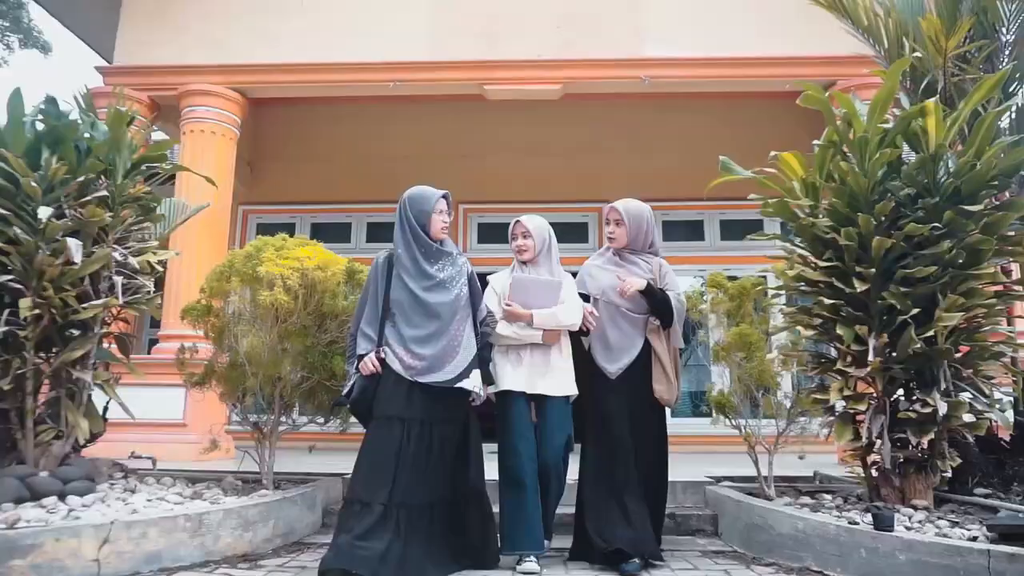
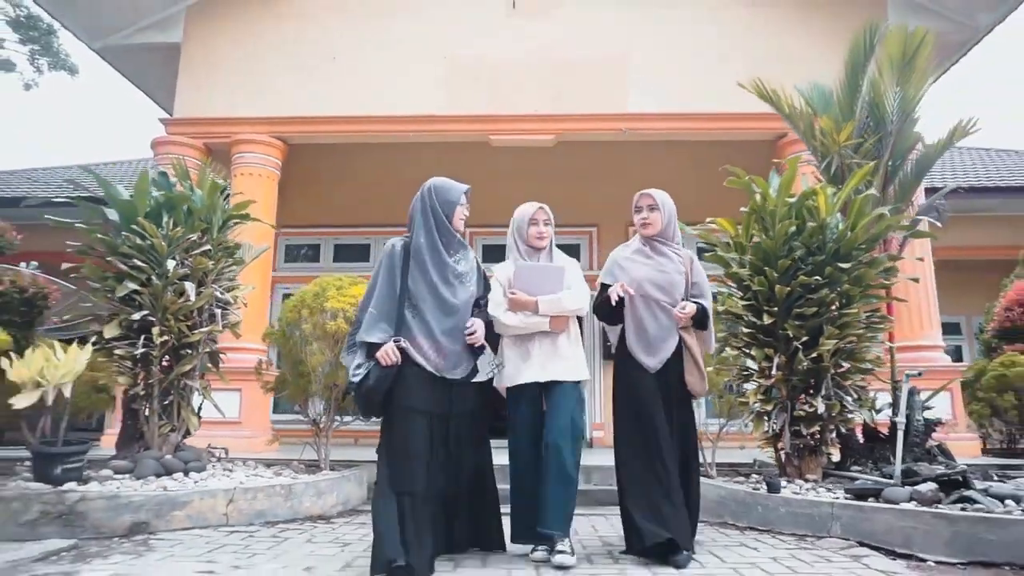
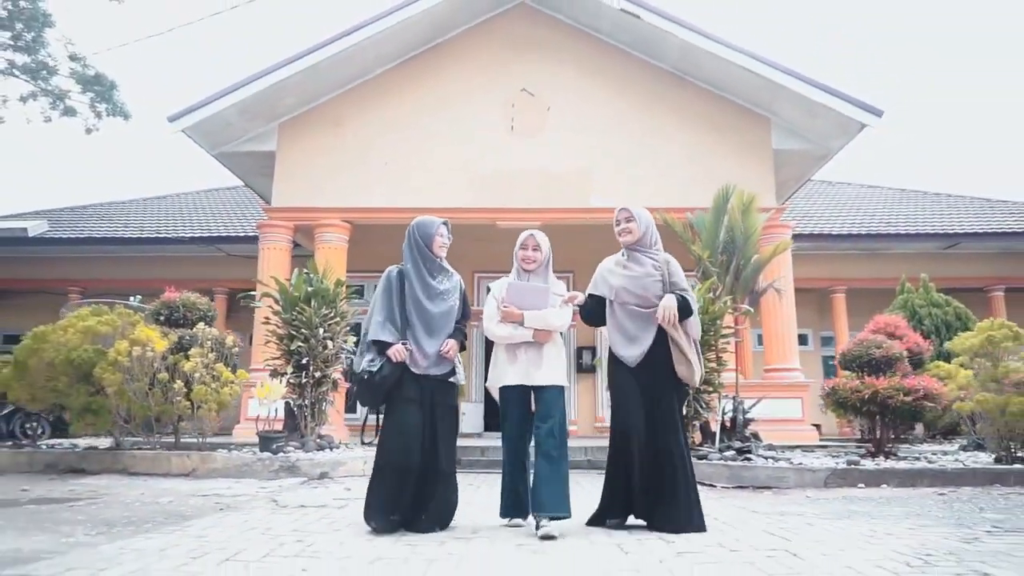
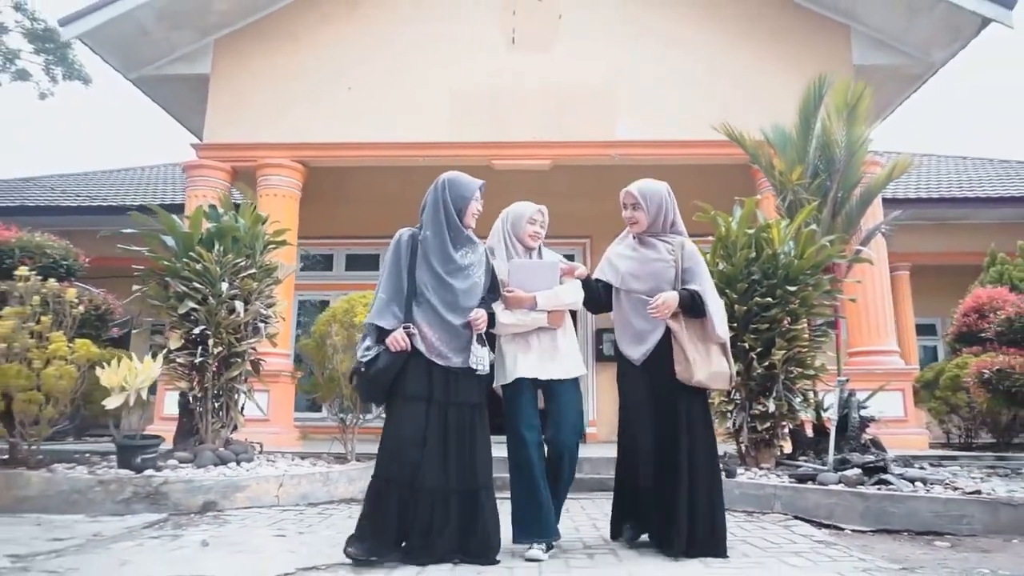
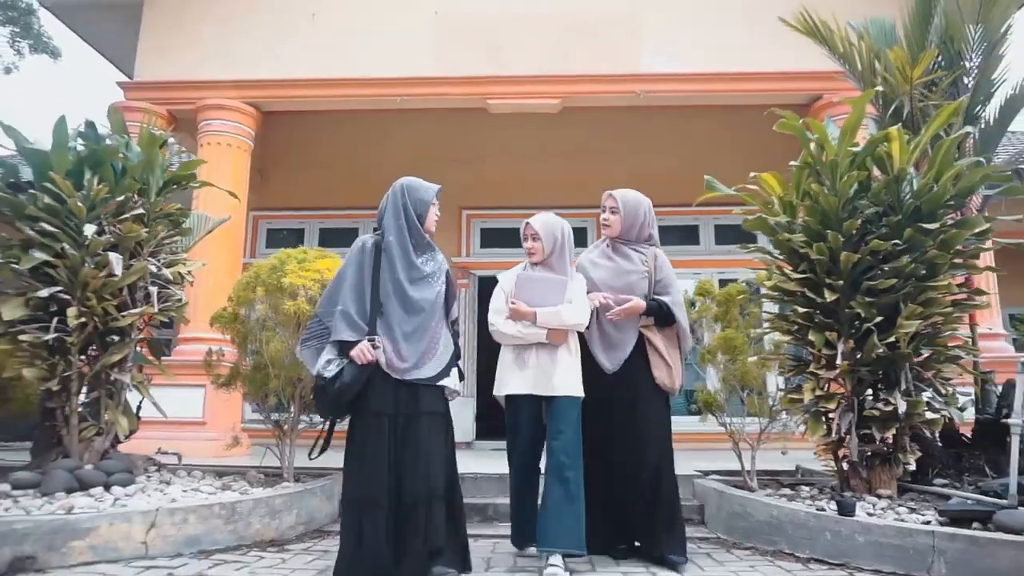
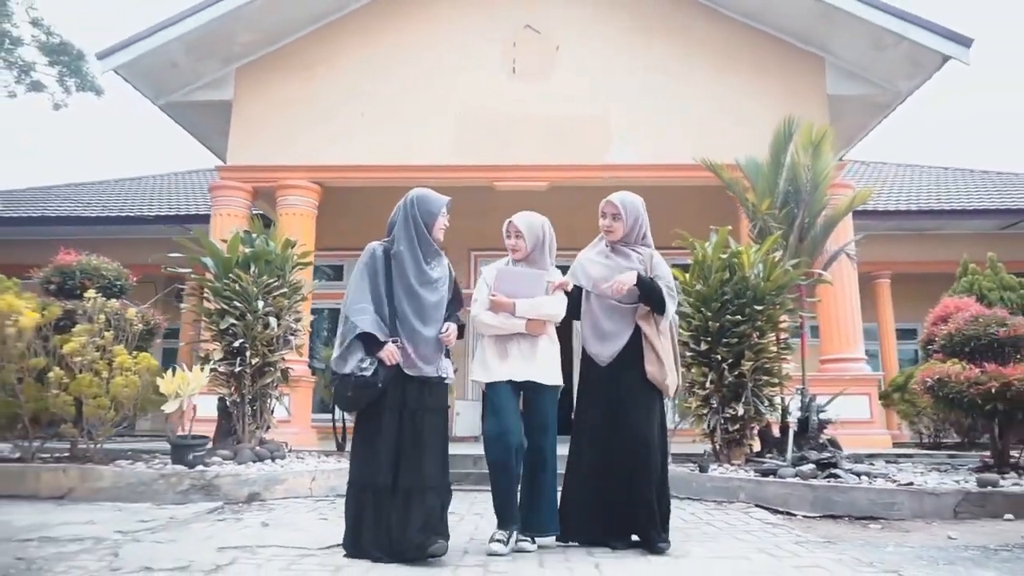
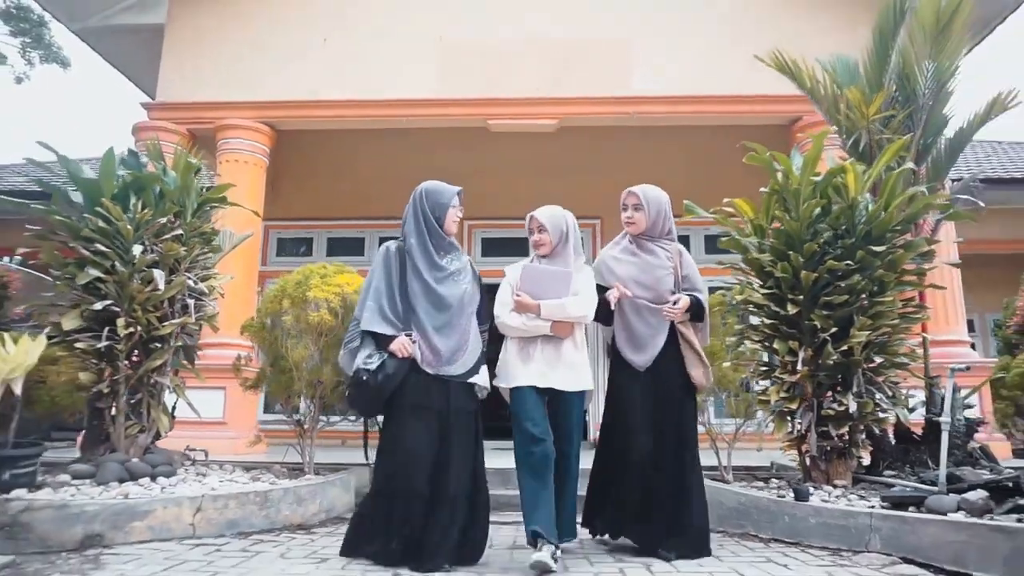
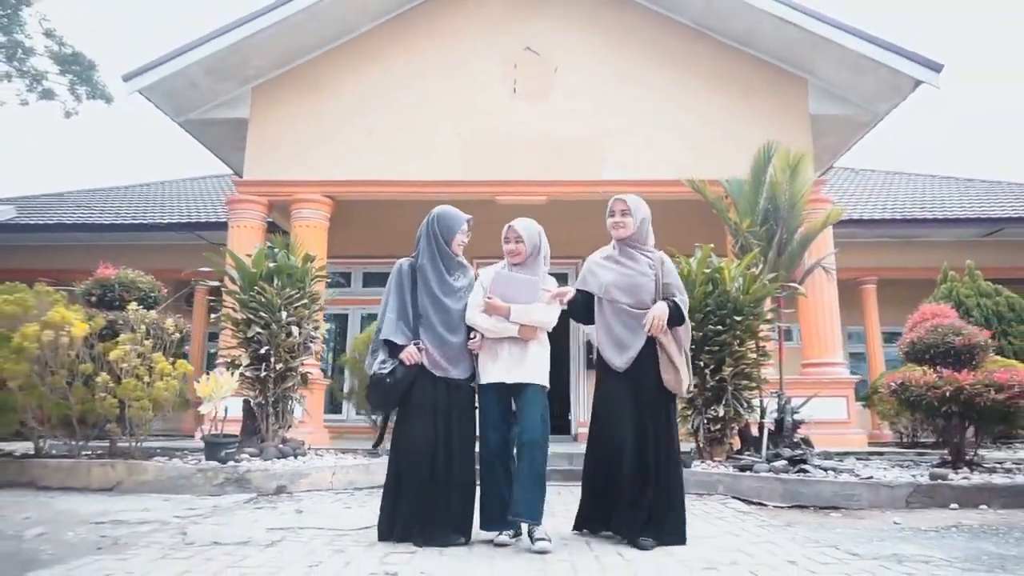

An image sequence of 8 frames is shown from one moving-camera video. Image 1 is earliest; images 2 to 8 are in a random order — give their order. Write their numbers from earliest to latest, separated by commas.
5, 7, 2, 4, 6, 8, 3
